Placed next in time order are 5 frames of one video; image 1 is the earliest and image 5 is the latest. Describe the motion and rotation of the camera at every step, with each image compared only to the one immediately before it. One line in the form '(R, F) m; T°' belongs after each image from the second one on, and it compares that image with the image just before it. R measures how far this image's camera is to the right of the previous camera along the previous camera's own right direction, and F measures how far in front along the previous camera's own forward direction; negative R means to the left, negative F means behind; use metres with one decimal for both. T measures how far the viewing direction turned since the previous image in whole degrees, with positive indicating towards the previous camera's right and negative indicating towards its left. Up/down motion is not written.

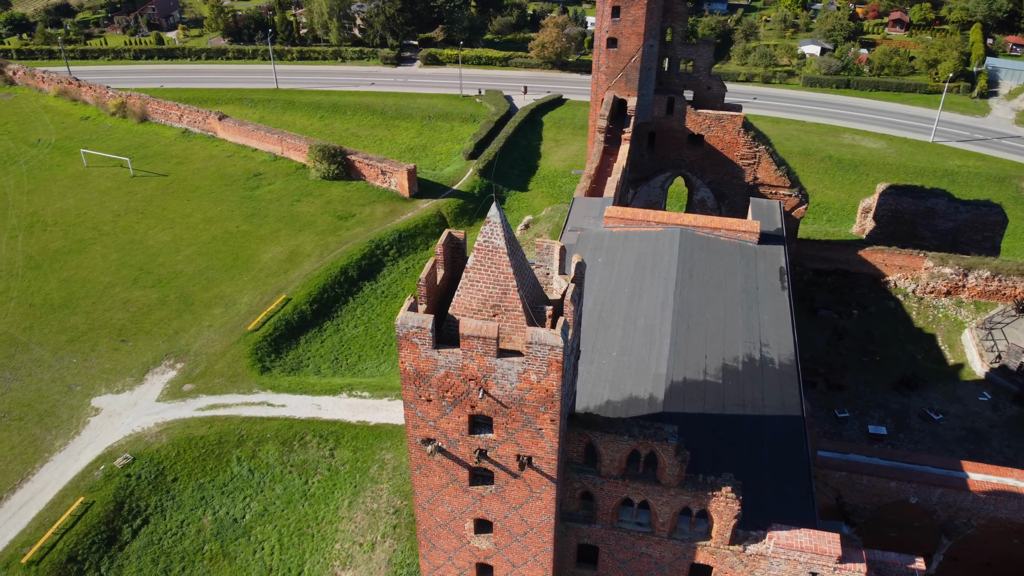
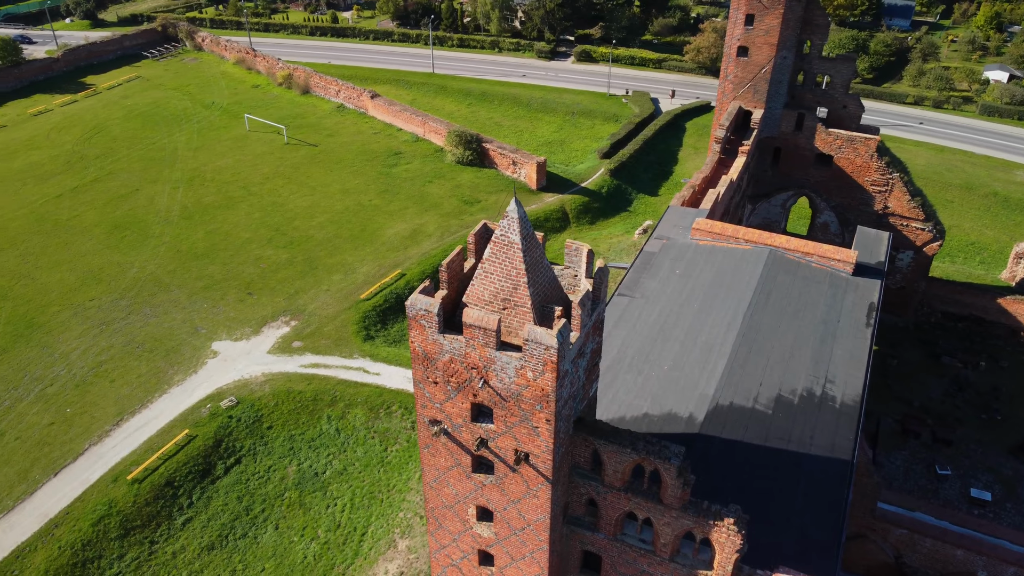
(+2.1, +0.1) m; -11°
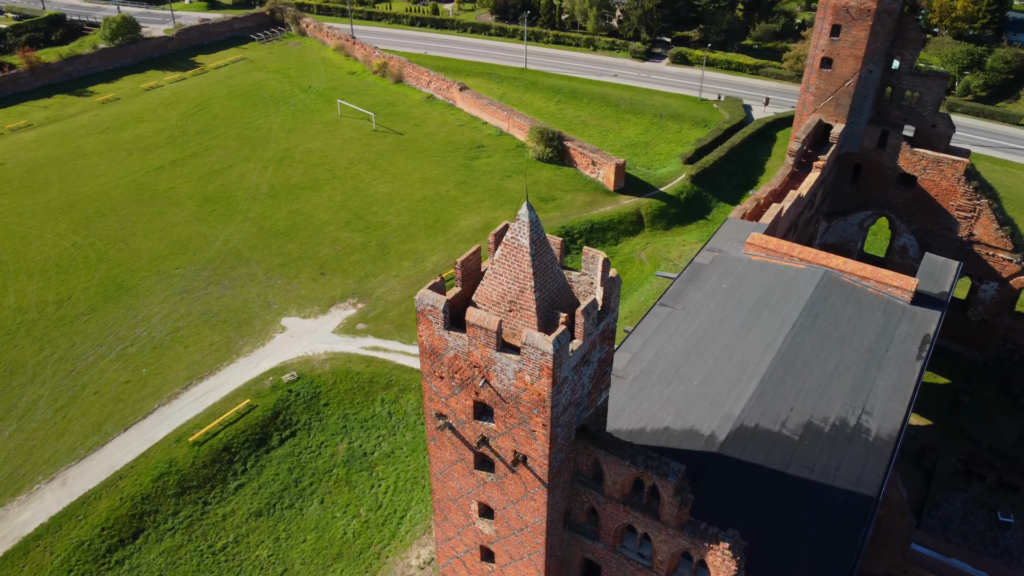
(+1.3, 0.0) m; -6°
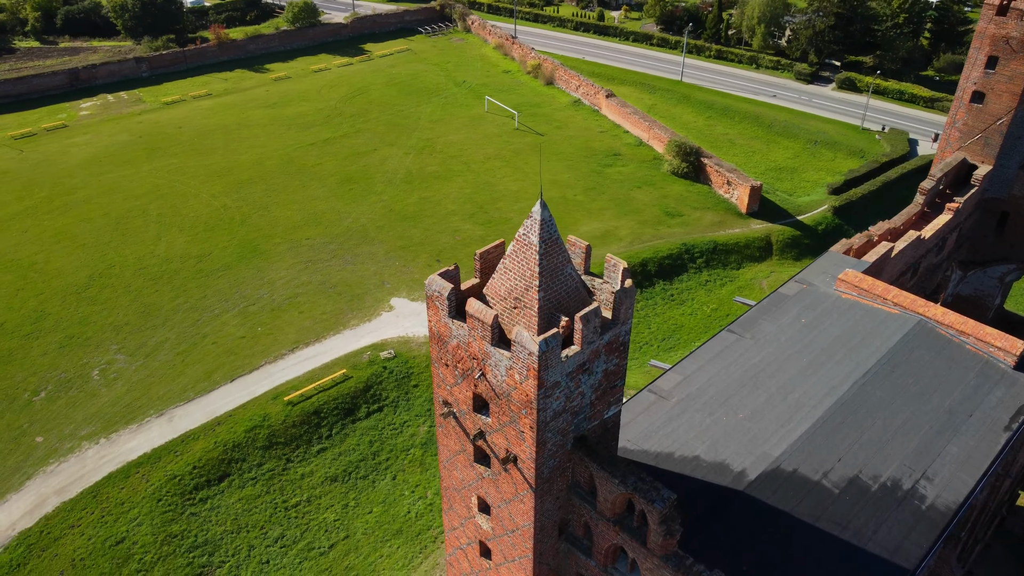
(+2.3, +0.3) m; -11°
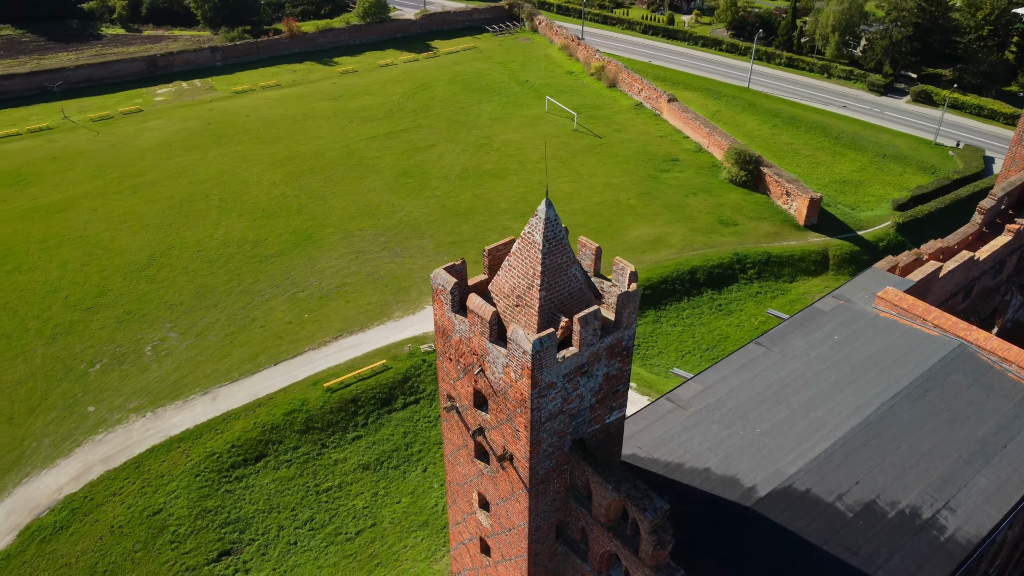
(+0.9, +0.1) m; -5°
